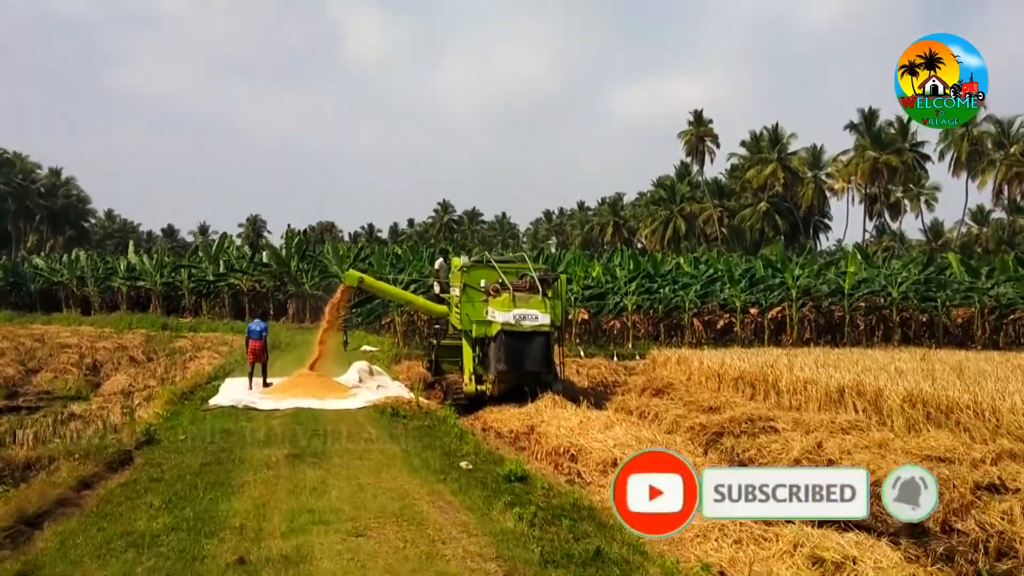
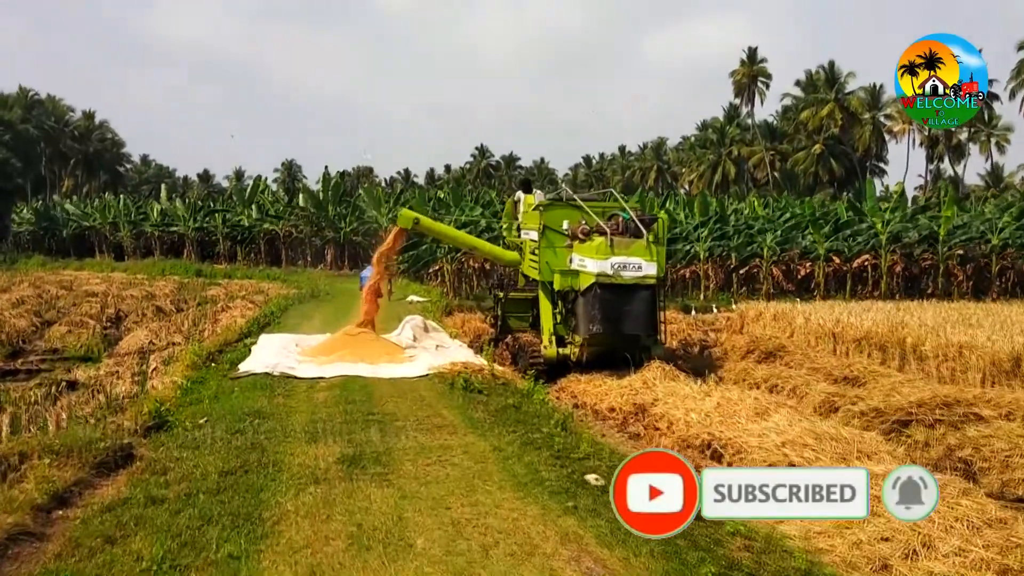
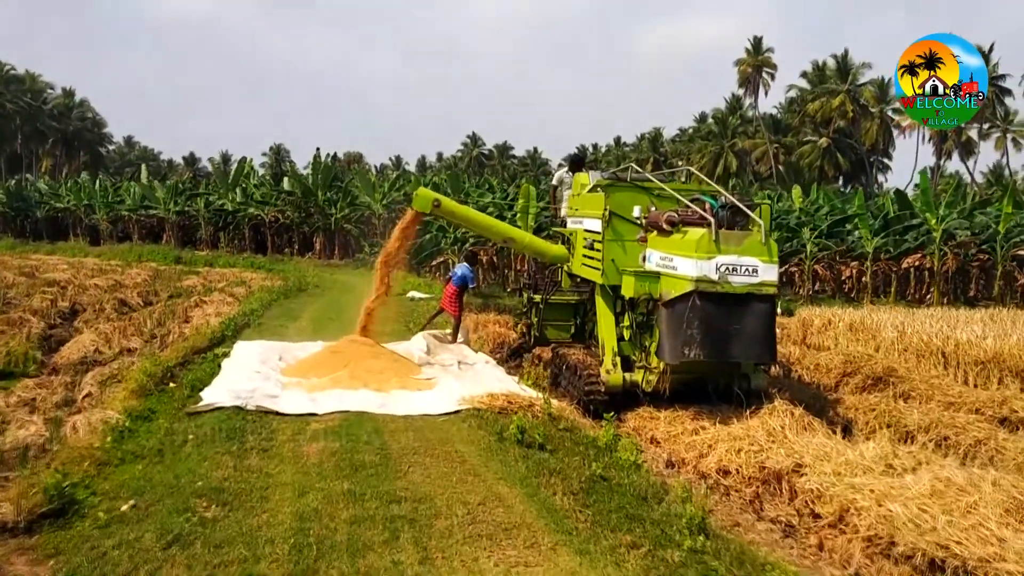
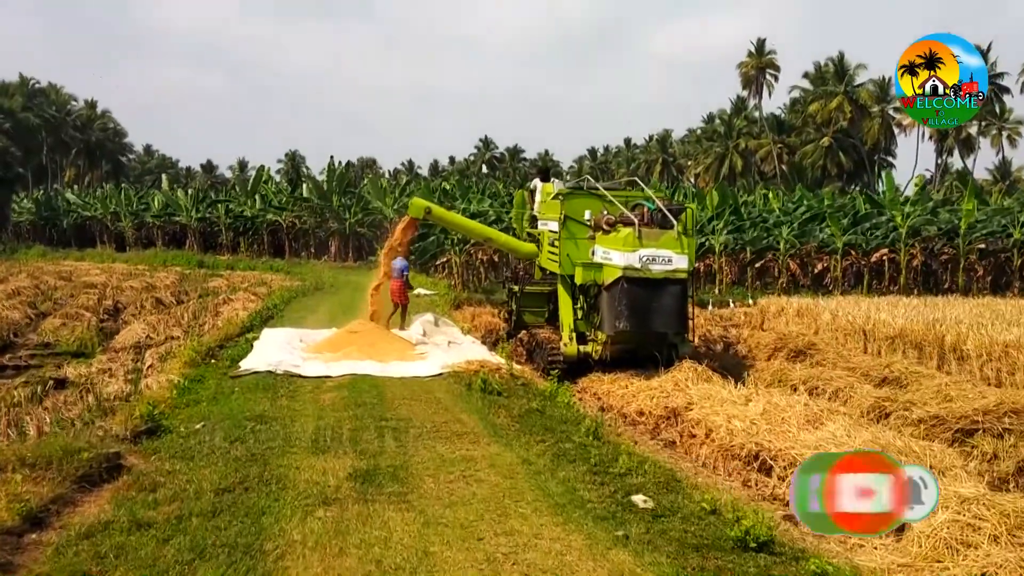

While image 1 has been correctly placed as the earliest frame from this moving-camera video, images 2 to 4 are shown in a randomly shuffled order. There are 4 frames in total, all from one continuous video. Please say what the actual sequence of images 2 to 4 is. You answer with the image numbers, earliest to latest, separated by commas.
2, 4, 3
